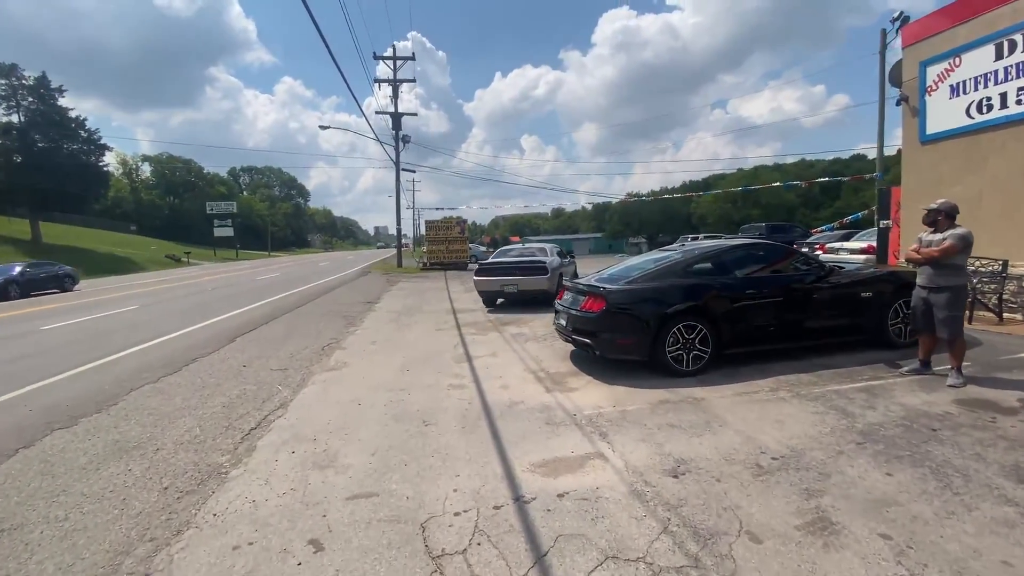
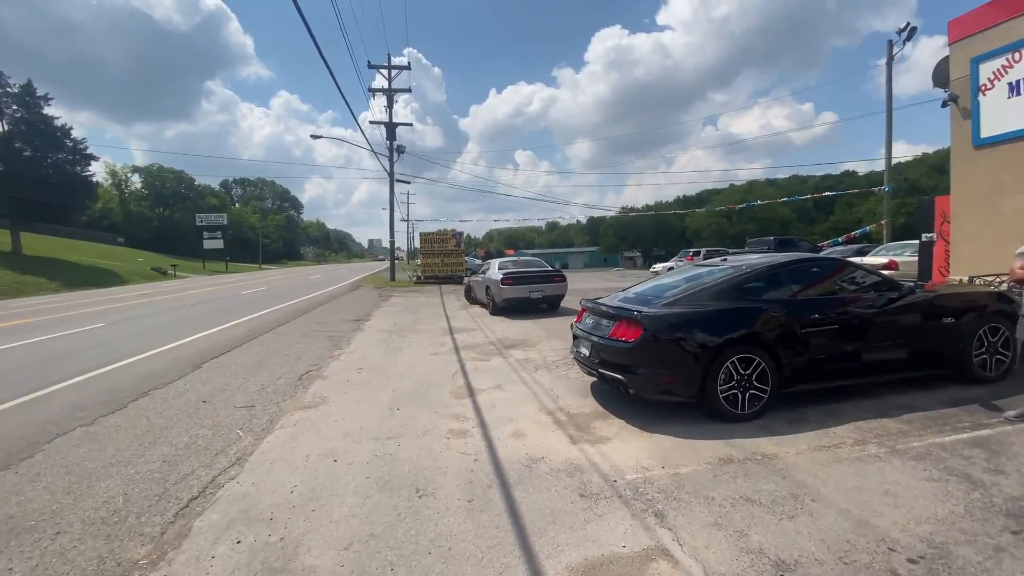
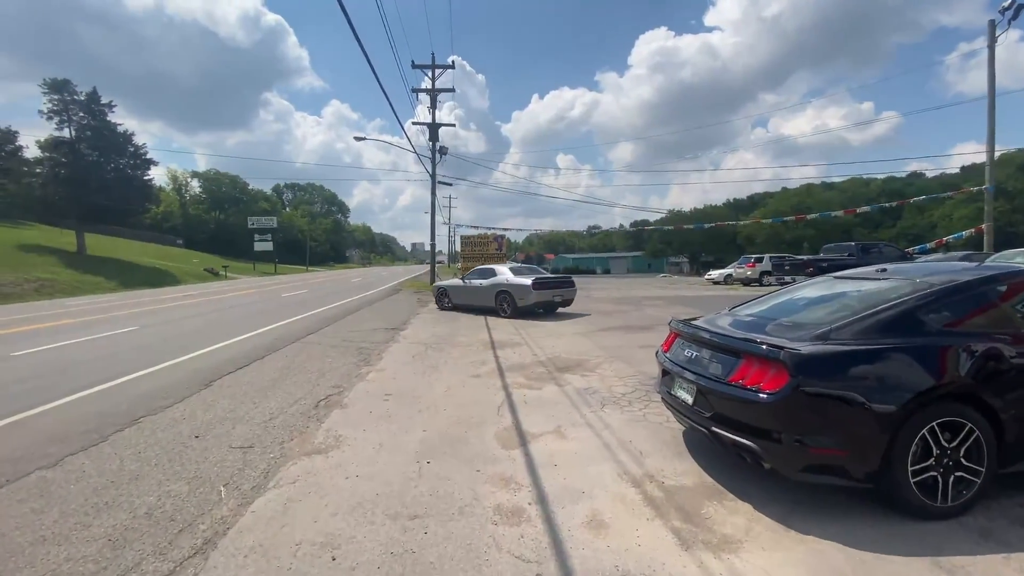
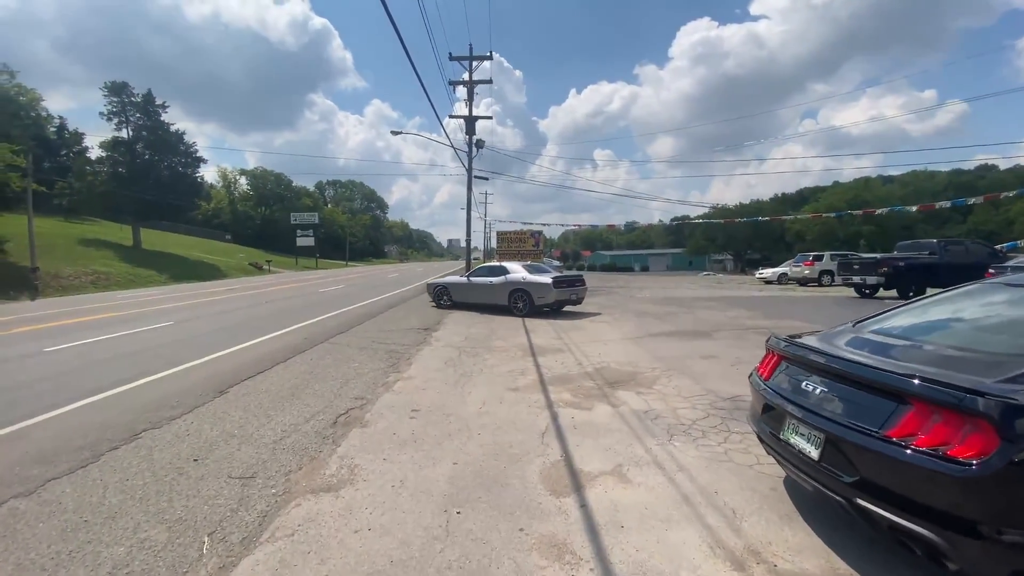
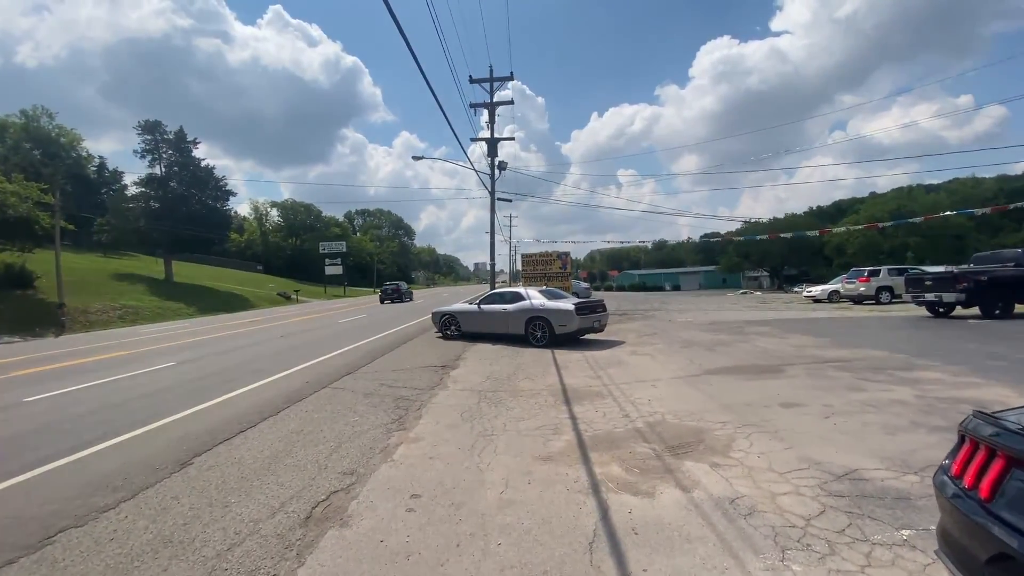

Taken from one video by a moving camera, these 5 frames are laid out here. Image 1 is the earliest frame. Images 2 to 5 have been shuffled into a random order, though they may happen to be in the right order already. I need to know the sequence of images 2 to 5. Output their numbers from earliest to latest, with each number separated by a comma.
2, 3, 4, 5
